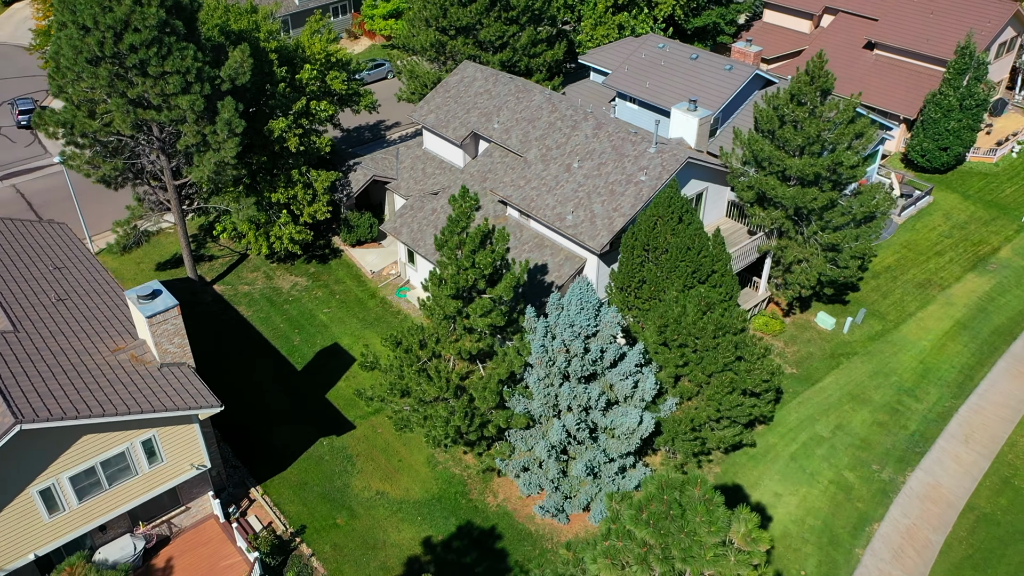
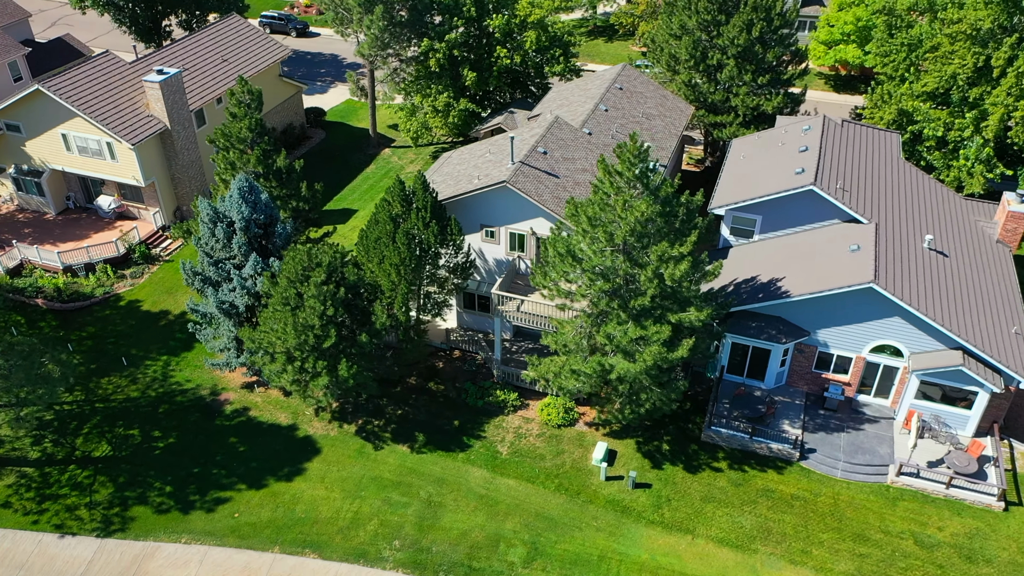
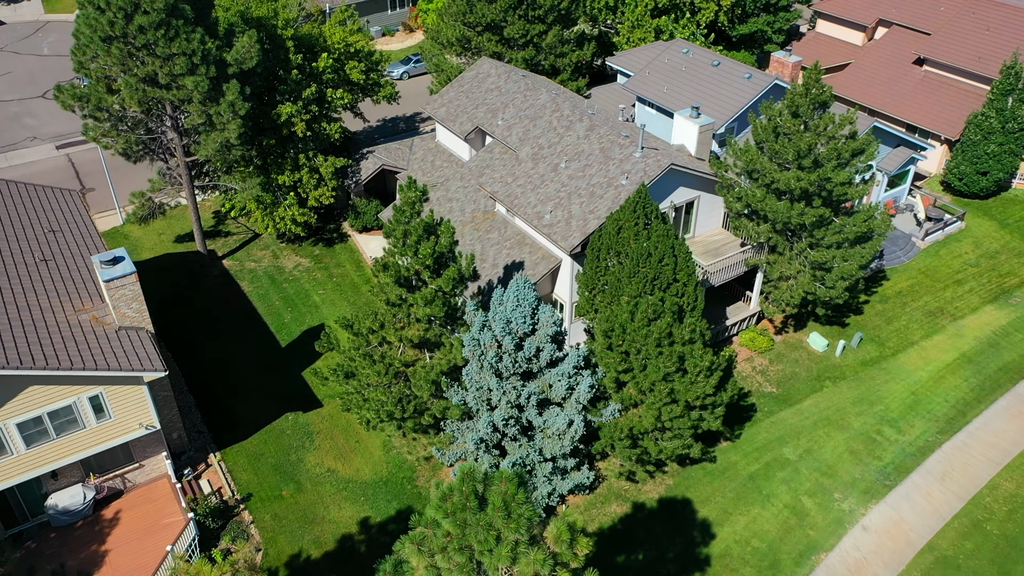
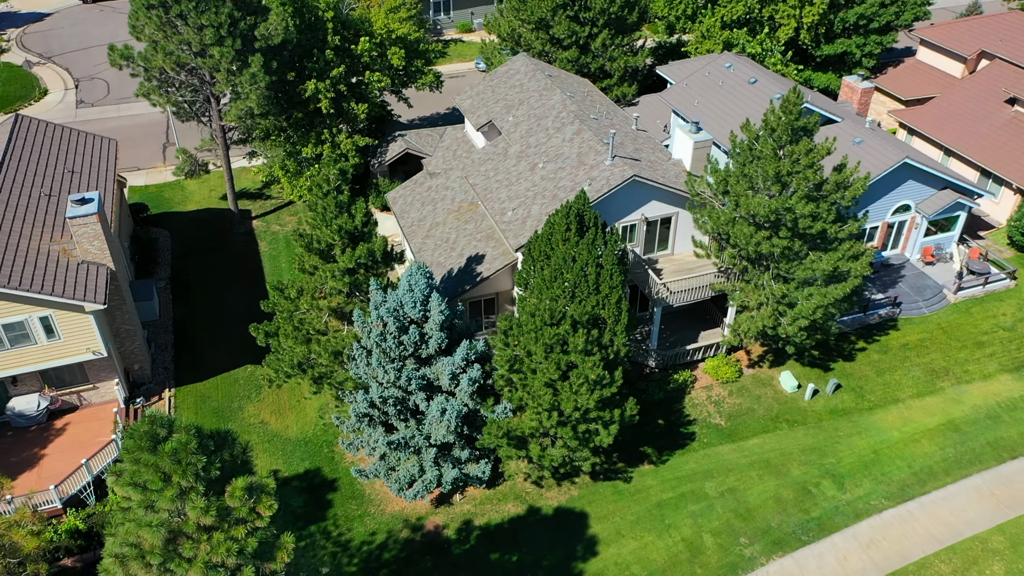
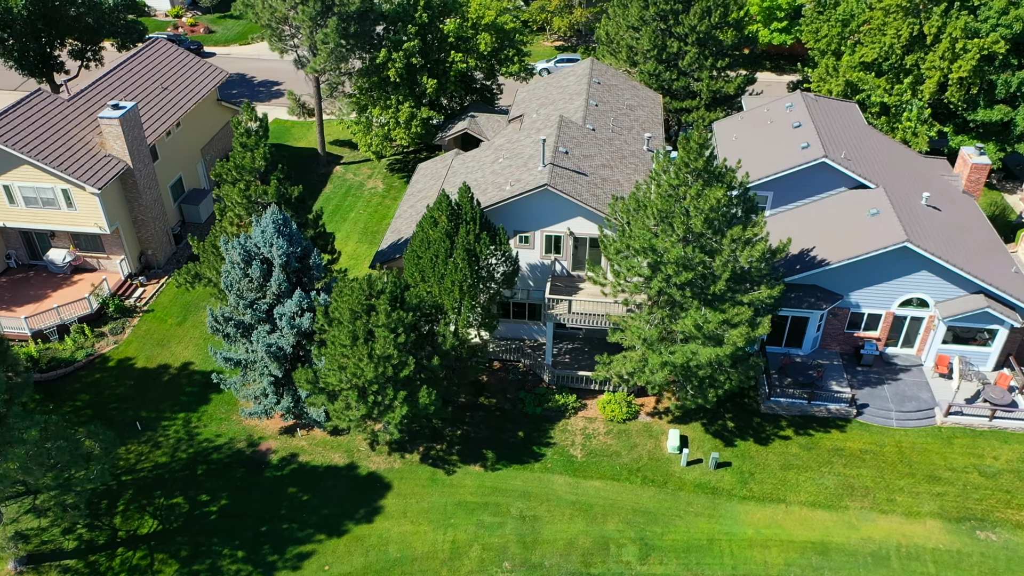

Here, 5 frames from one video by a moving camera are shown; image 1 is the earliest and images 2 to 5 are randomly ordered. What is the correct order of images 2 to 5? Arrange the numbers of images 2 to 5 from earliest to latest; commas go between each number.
3, 4, 5, 2
